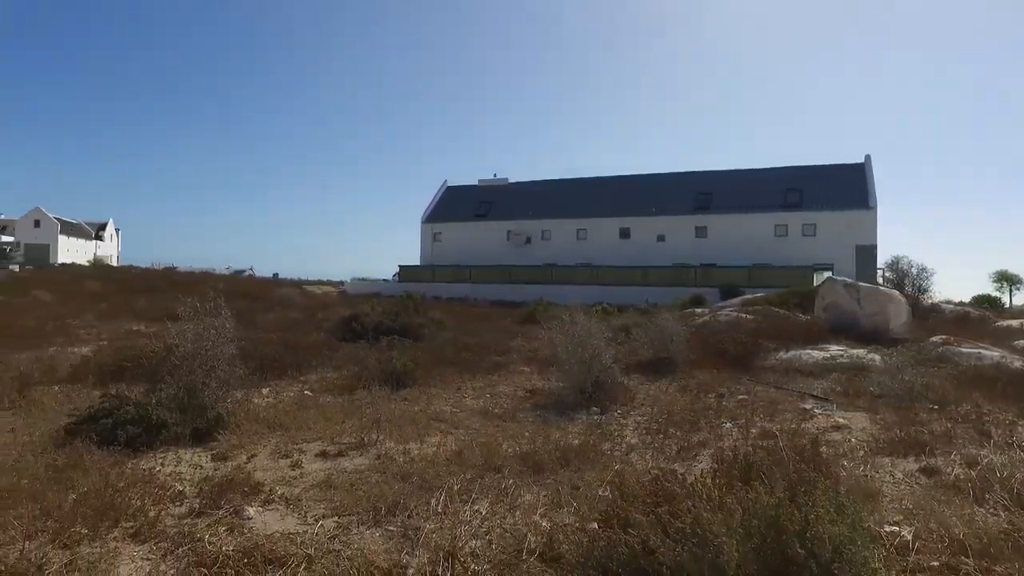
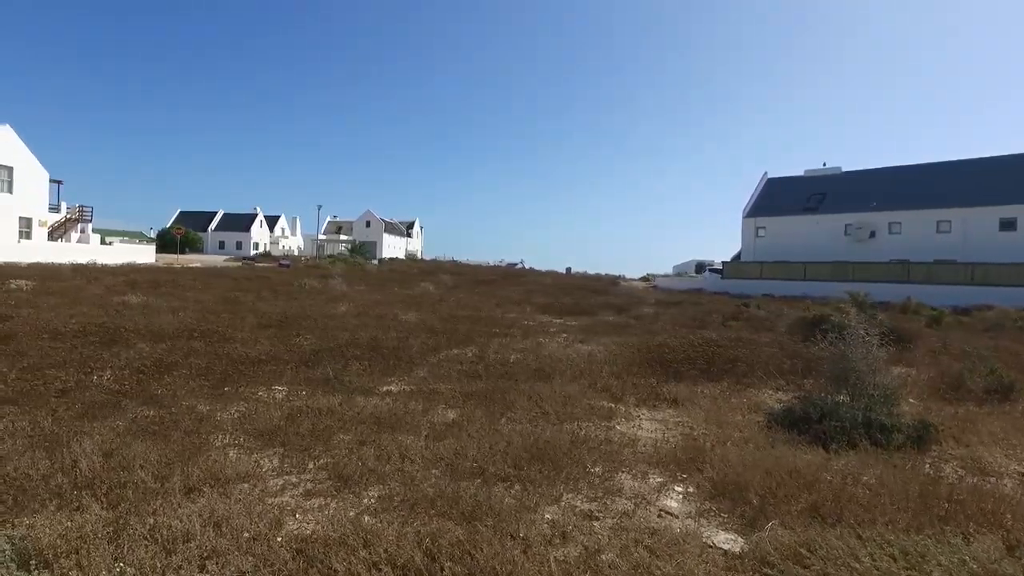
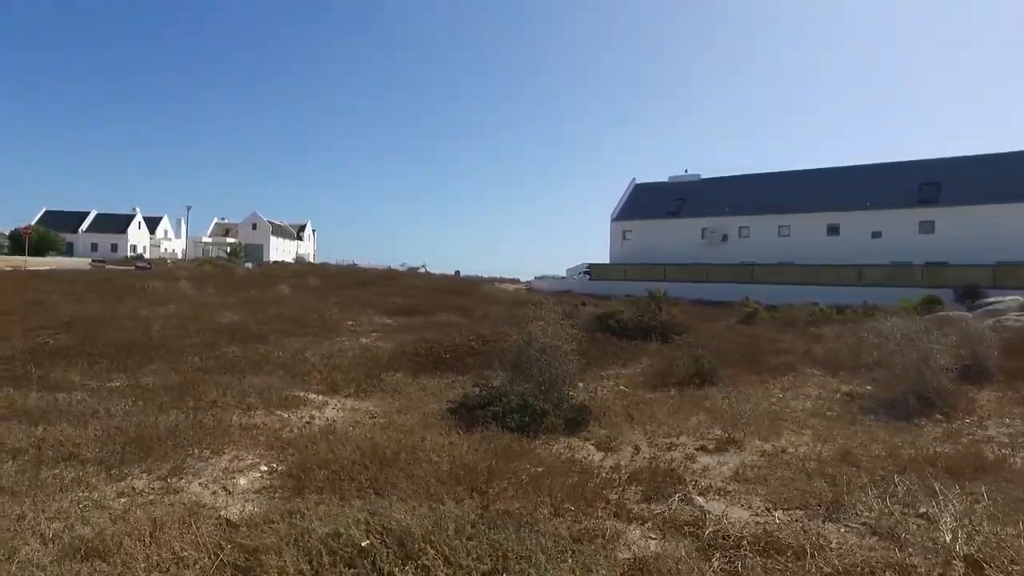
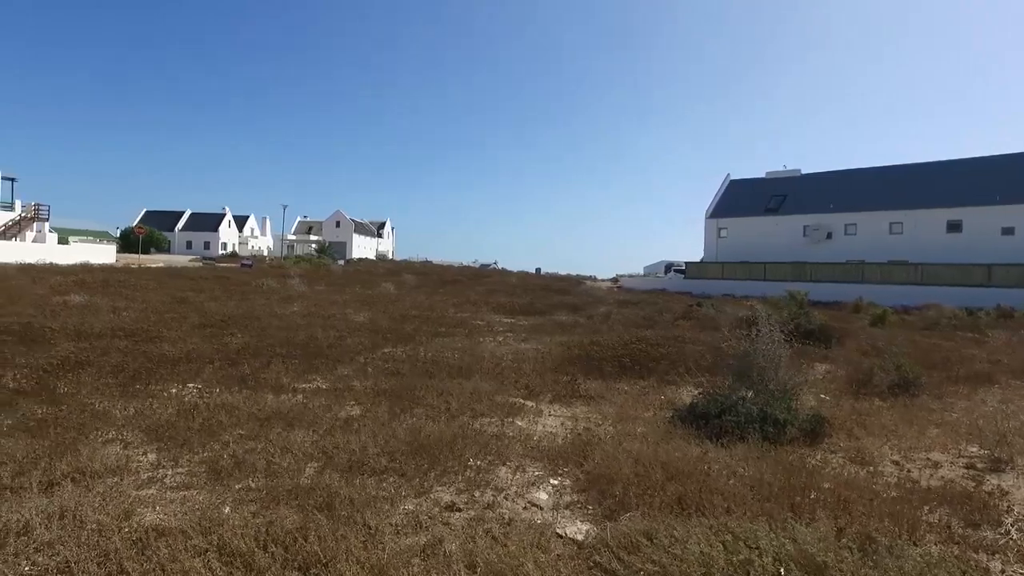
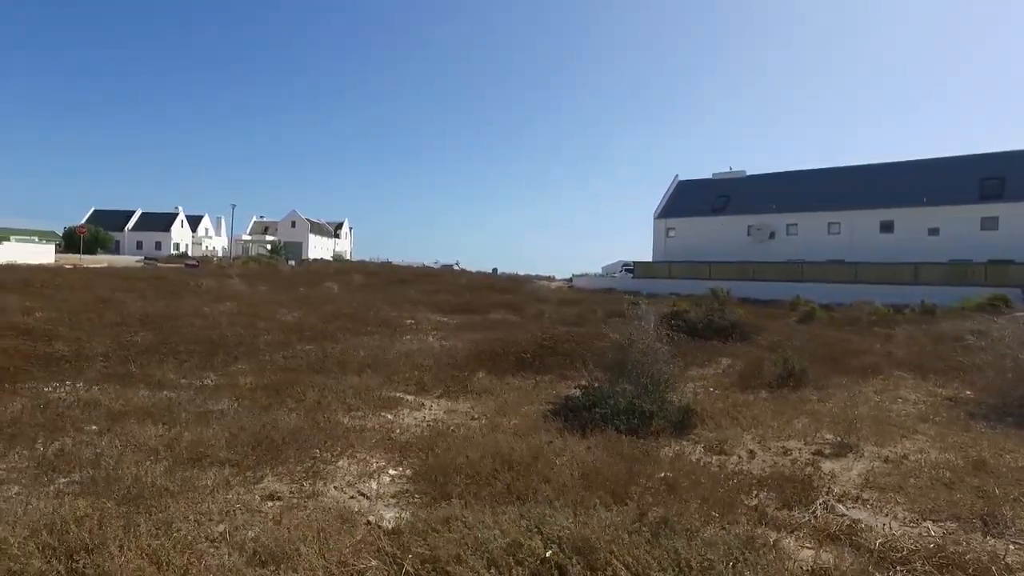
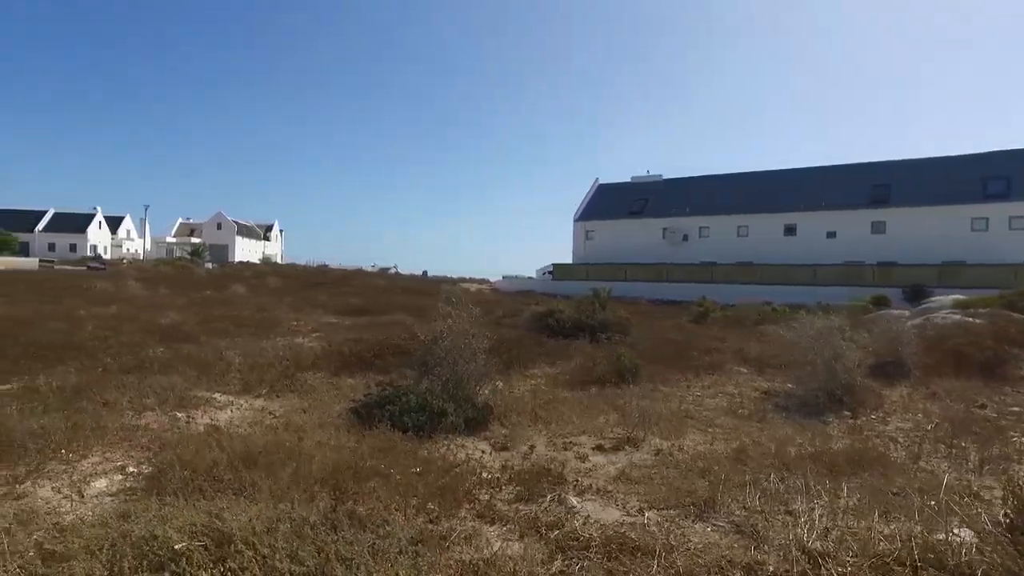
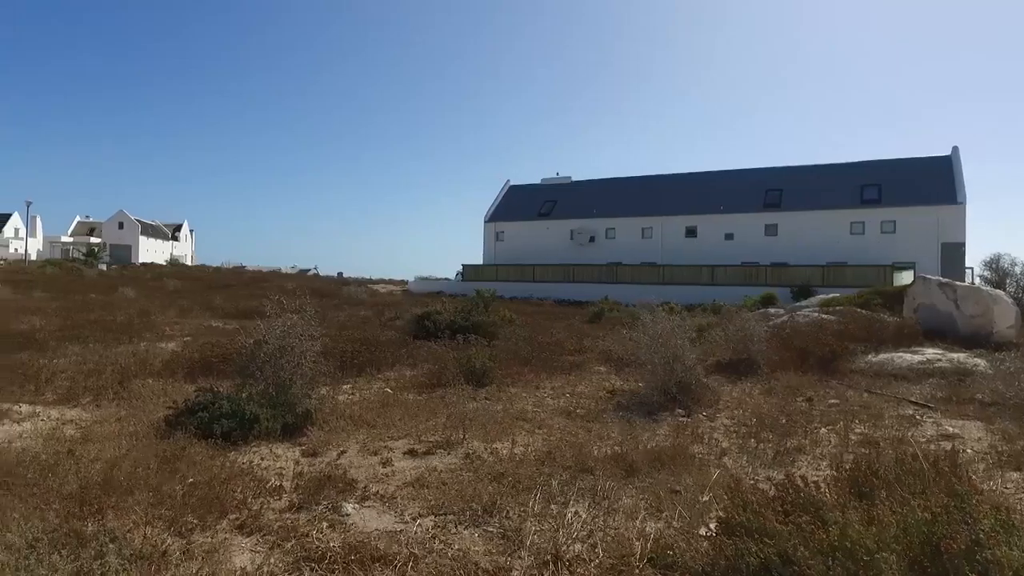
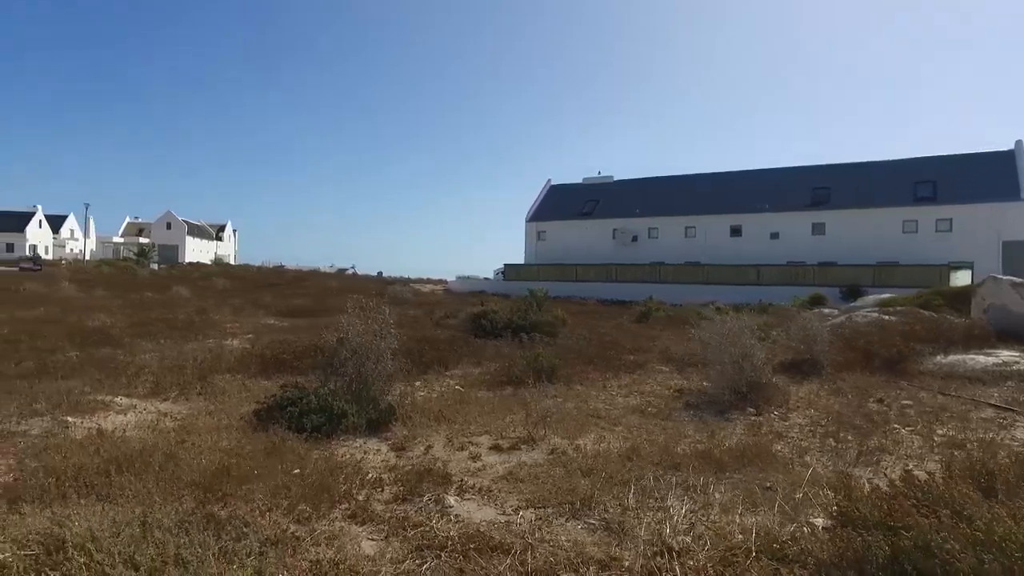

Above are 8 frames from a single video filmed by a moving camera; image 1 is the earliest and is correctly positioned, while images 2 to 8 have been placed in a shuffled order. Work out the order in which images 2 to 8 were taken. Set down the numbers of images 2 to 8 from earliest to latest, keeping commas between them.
7, 8, 6, 3, 5, 4, 2
